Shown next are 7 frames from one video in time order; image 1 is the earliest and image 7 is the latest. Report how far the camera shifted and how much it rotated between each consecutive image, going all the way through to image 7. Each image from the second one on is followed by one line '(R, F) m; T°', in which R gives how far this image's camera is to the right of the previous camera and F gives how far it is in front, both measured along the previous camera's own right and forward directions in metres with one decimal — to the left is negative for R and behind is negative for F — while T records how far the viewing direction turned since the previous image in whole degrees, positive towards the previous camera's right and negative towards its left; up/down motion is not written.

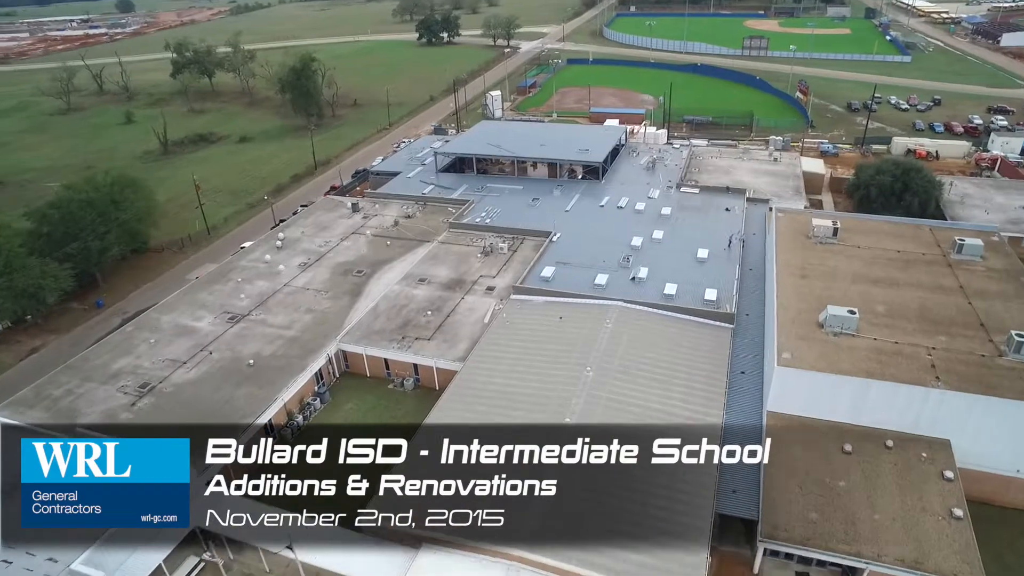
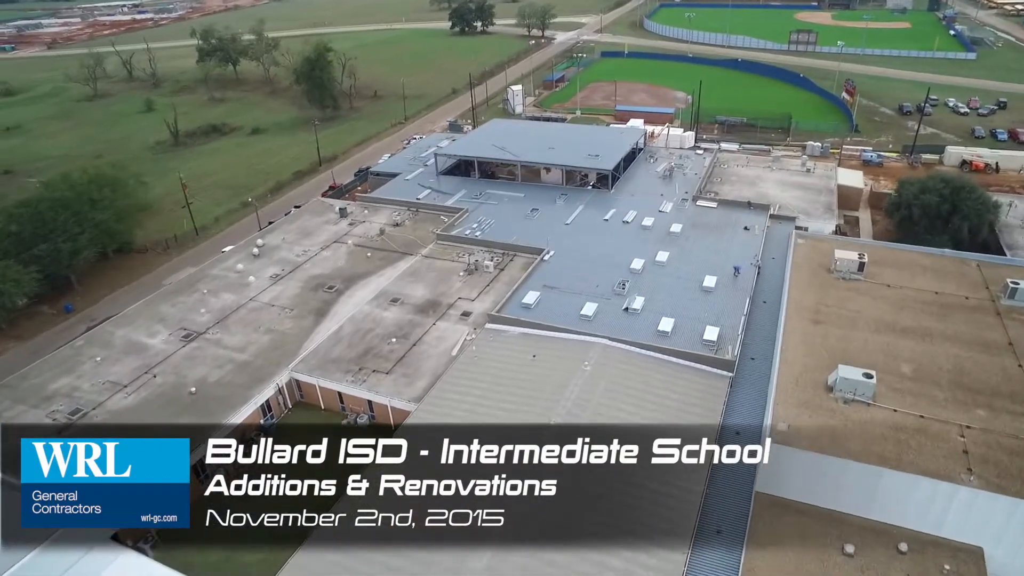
(+3.9, +4.7) m; -4°
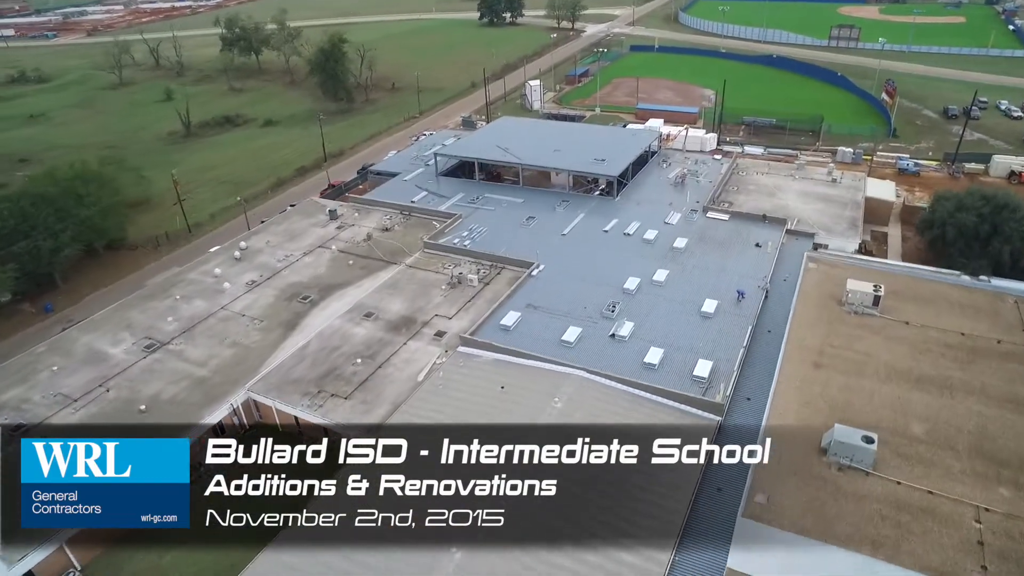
(+3.2, +3.2) m; -3°
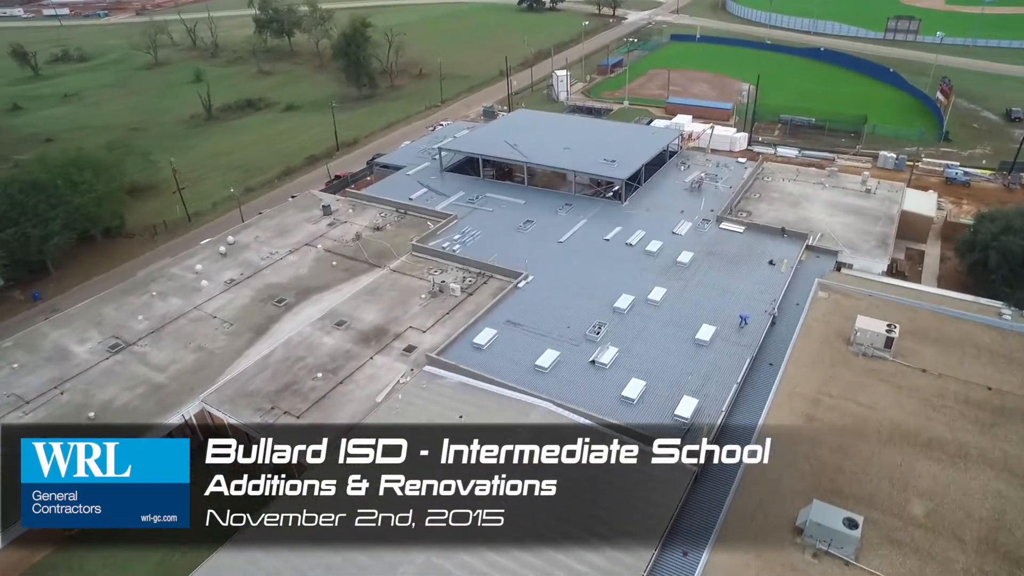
(+3.5, +3.1) m; -4°
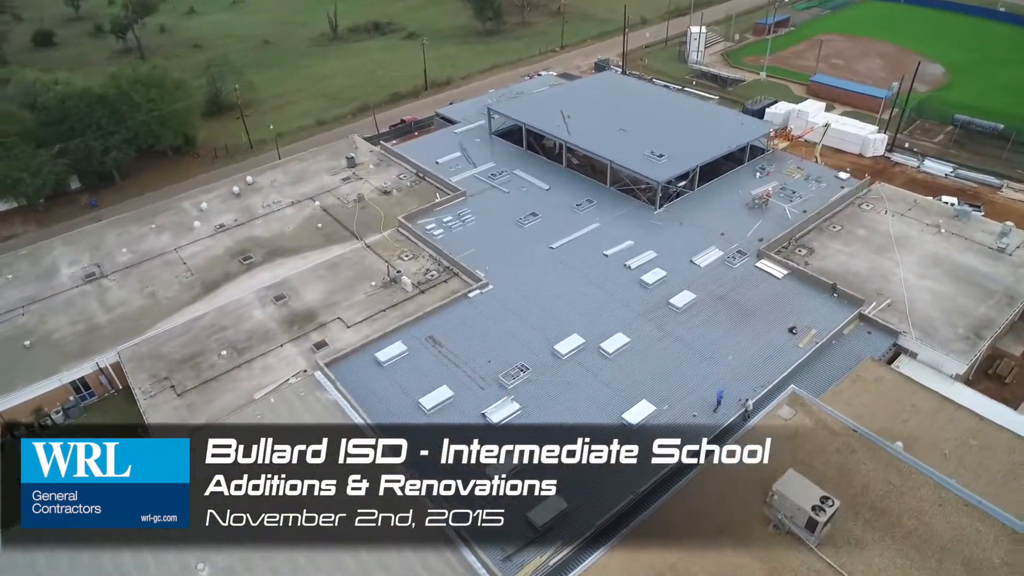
(+11.2, +7.2) m; -15°
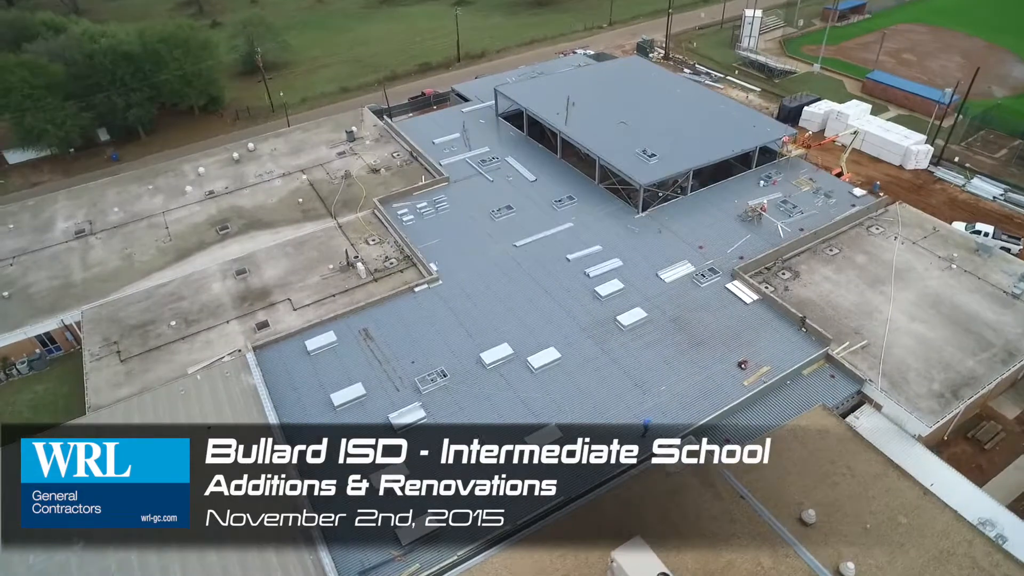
(+6.5, +1.6) m; -6°
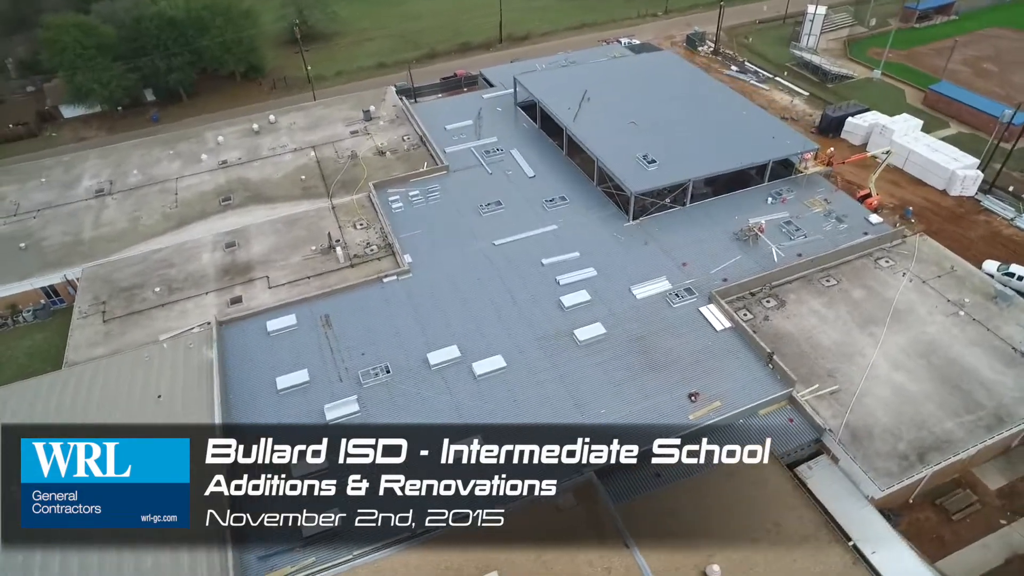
(+5.2, +0.9) m; -6°
